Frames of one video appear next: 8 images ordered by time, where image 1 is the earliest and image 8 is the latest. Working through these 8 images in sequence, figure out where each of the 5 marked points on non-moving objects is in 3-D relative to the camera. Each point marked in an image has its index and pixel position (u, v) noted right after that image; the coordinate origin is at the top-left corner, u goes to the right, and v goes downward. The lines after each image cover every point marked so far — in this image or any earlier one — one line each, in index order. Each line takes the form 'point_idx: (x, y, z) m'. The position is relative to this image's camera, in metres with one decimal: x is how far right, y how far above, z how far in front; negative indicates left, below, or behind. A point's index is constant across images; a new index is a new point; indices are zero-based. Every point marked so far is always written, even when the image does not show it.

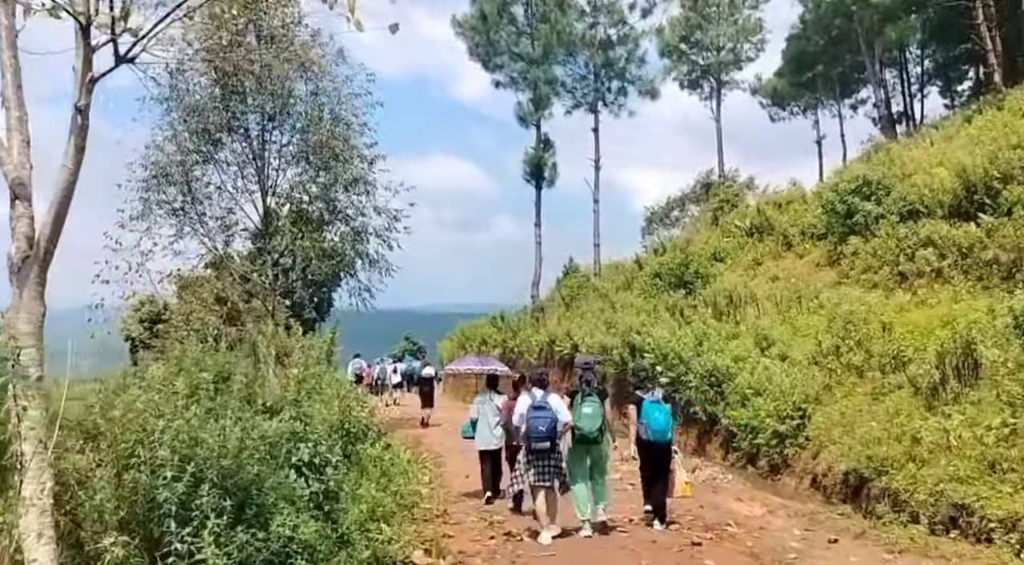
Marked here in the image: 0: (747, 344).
0: (+5.1, -1.3, +18.0) m
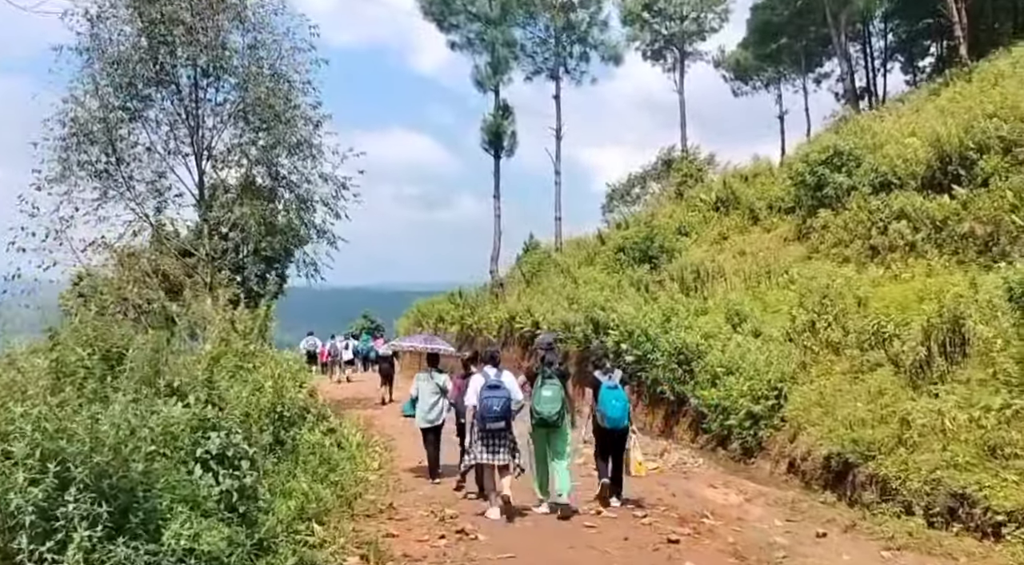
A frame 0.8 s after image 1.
0: (+4.2, -0.8, +17.1) m
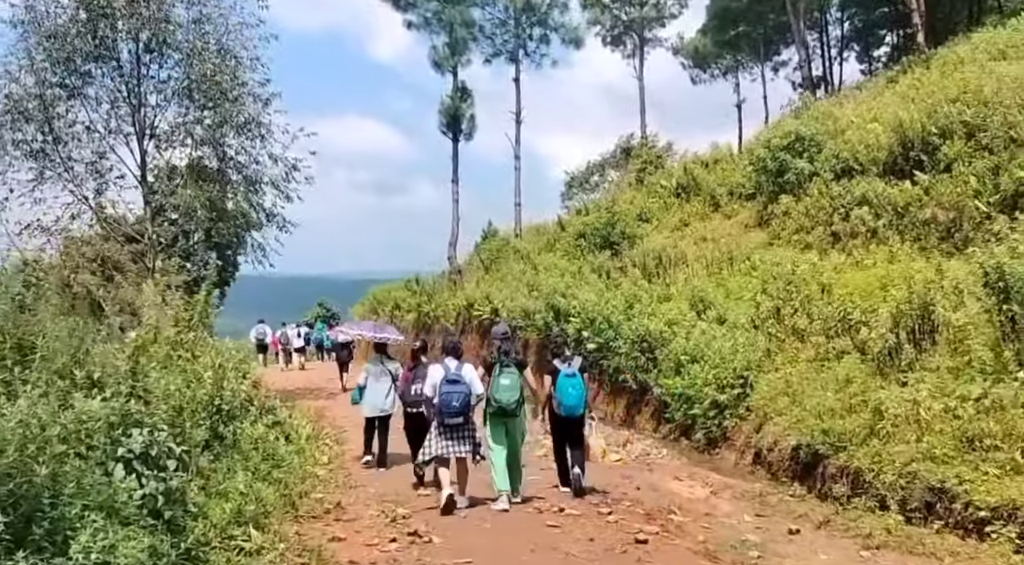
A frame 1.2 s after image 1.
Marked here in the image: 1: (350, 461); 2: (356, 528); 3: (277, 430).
0: (+3.4, -0.5, +16.7) m
1: (-2.5, -2.7, +12.8) m
2: (-1.4, -2.1, +7.3) m
3: (-3.7, -2.4, +13.4) m
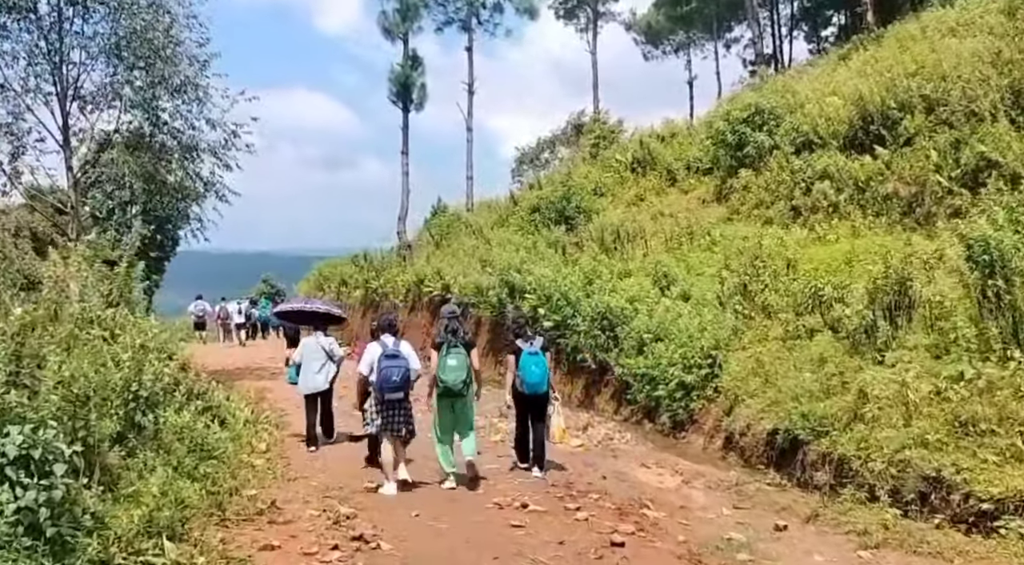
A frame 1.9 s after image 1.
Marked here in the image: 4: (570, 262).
0: (+2.5, 0.0, +16.0) m
1: (-3.1, -2.4, +11.9) m
2: (-1.7, -1.9, +6.4) m
3: (-4.4, -2.0, +12.3) m
4: (+1.3, +0.5, +19.5) m
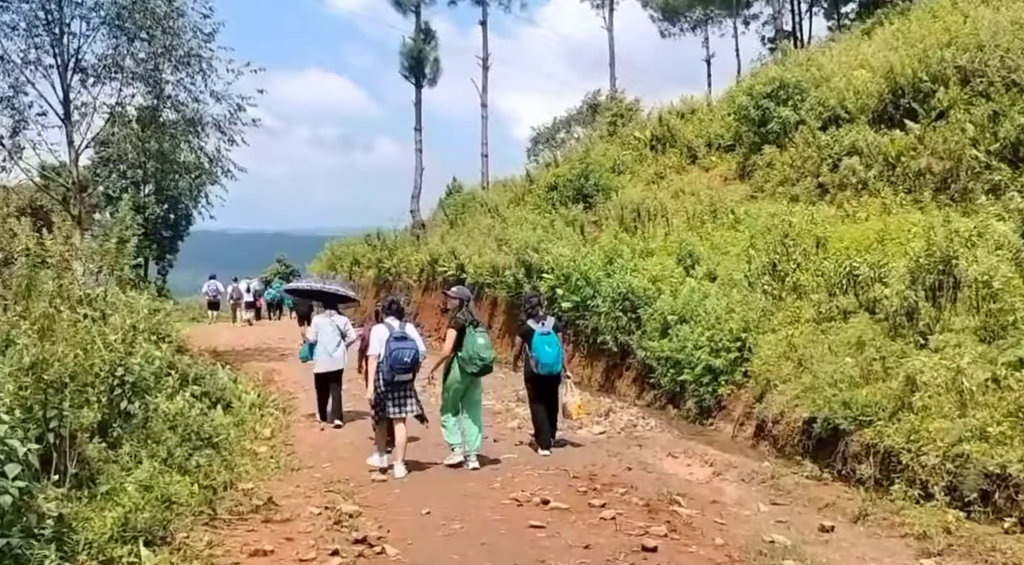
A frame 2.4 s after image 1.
0: (+2.8, +0.4, +15.3) m
1: (-2.9, -2.1, +11.3) m
2: (-1.5, -1.7, +5.8) m
3: (-4.2, -1.7, +11.8) m
4: (+1.7, +0.9, +18.8) m
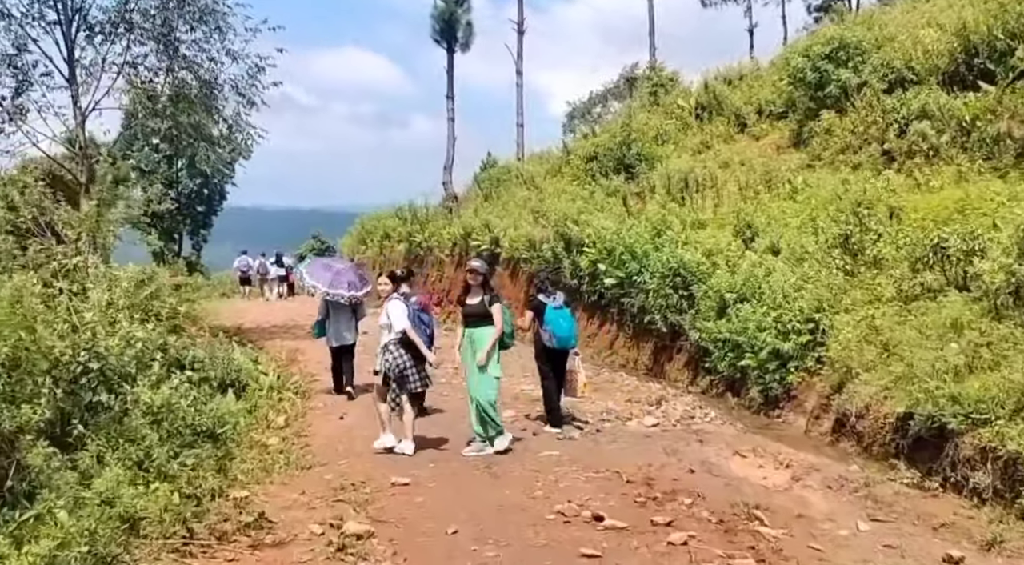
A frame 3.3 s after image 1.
0: (+3.4, +0.8, +13.9) m
1: (-2.4, -1.7, +10.2) m
2: (-1.3, -1.5, +4.6) m
3: (-3.7, -1.3, +10.7) m
4: (+2.5, +1.4, +17.4) m
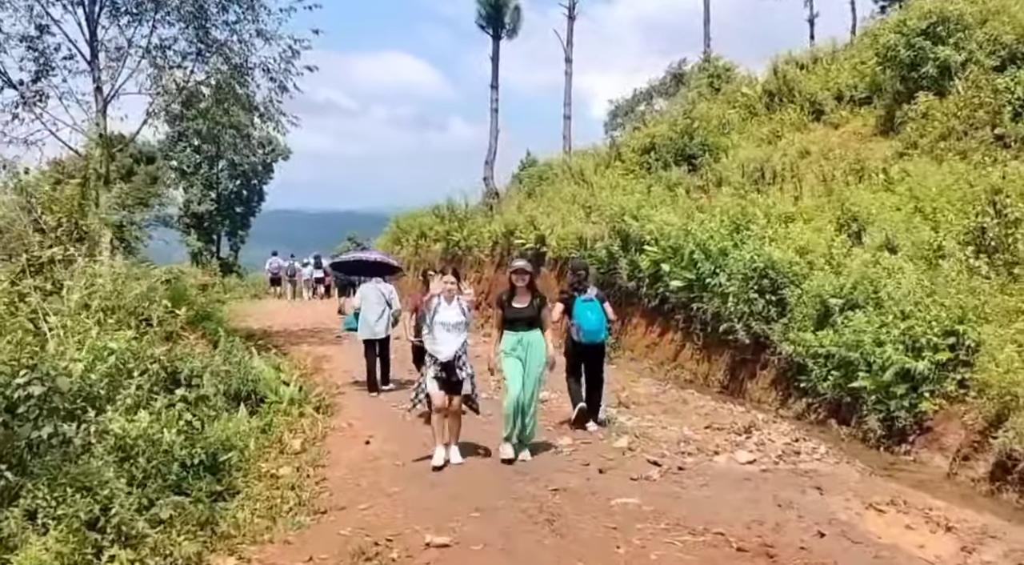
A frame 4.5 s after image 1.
0: (+4.2, +0.7, +12.0) m
1: (-1.8, -1.7, +8.5) m
2: (-0.9, -1.5, +2.9) m
3: (-3.0, -1.3, +9.1) m
4: (+3.5, +1.4, +15.5) m
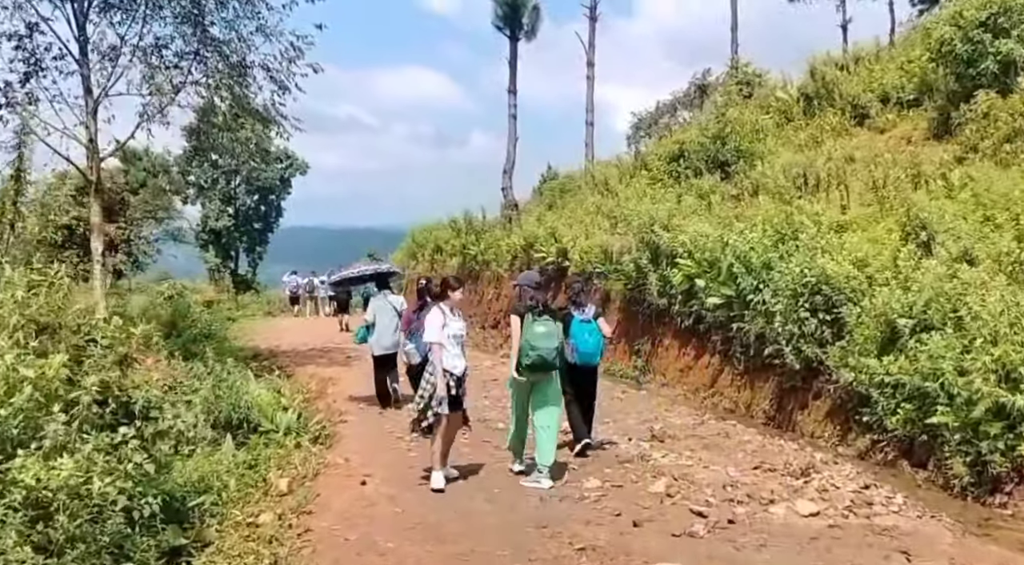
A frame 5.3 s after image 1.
0: (+4.5, +0.5, +10.6) m
1: (-1.6, -1.9, +7.3) m
2: (-0.9, -1.6, +1.7) m
3: (-2.9, -1.4, +7.9) m
4: (+3.8, +1.1, +14.2) m
